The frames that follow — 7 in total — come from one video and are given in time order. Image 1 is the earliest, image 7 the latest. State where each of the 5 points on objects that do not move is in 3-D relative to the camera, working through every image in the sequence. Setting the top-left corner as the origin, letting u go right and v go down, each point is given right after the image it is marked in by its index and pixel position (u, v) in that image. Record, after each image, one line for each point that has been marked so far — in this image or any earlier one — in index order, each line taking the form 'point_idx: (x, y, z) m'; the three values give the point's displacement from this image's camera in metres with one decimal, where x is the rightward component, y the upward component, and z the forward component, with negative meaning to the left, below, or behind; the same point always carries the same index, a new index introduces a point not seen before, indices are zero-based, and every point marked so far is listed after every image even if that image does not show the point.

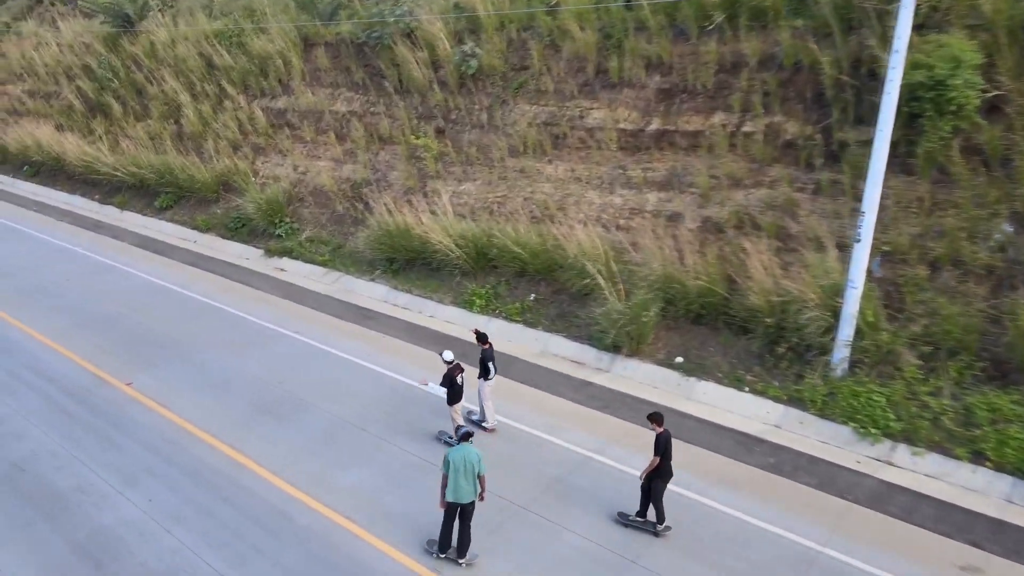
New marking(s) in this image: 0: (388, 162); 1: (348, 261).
0: (-3.0, +3.1, +18.8) m
1: (-3.7, +0.6, +17.0) m
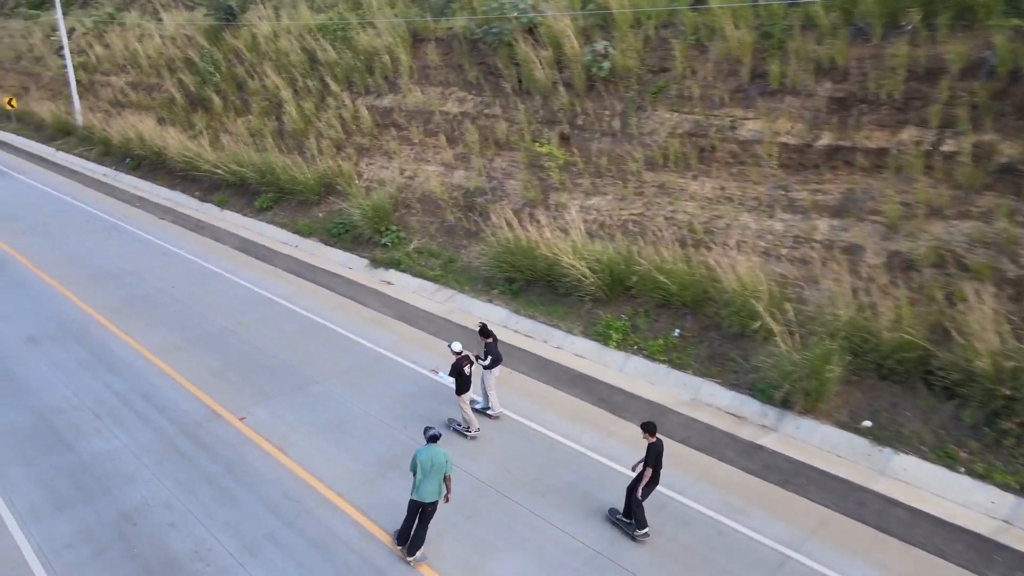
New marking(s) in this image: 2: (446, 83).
0: (-0.1, +2.7, +17.4) m
1: (-1.1, +0.2, +15.8) m
2: (-1.7, +5.6, +20.6) m
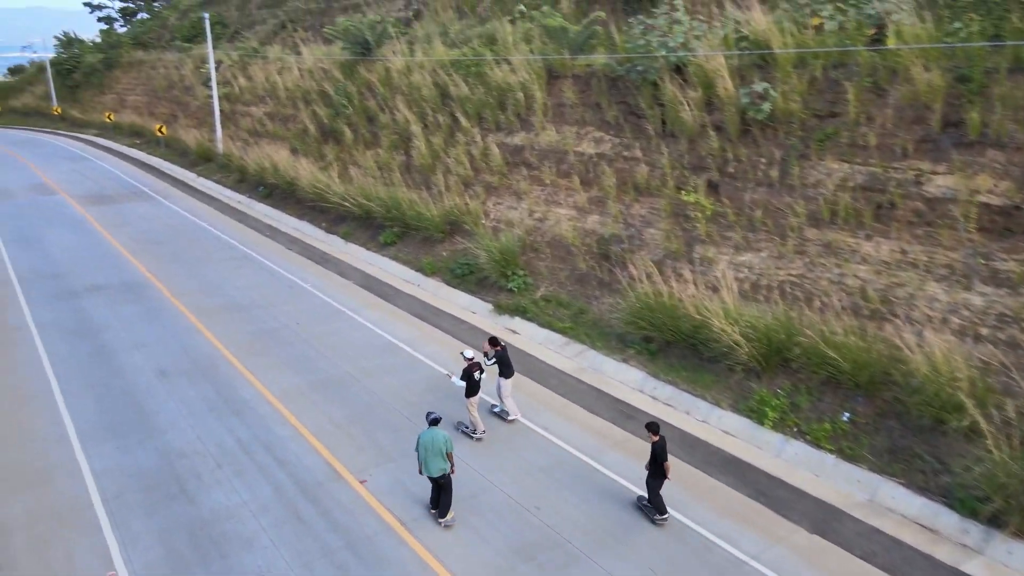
0: (+2.9, +1.5, +16.3) m
1: (+1.6, -0.8, +14.7) m
2: (+1.8, +4.3, +19.7) m
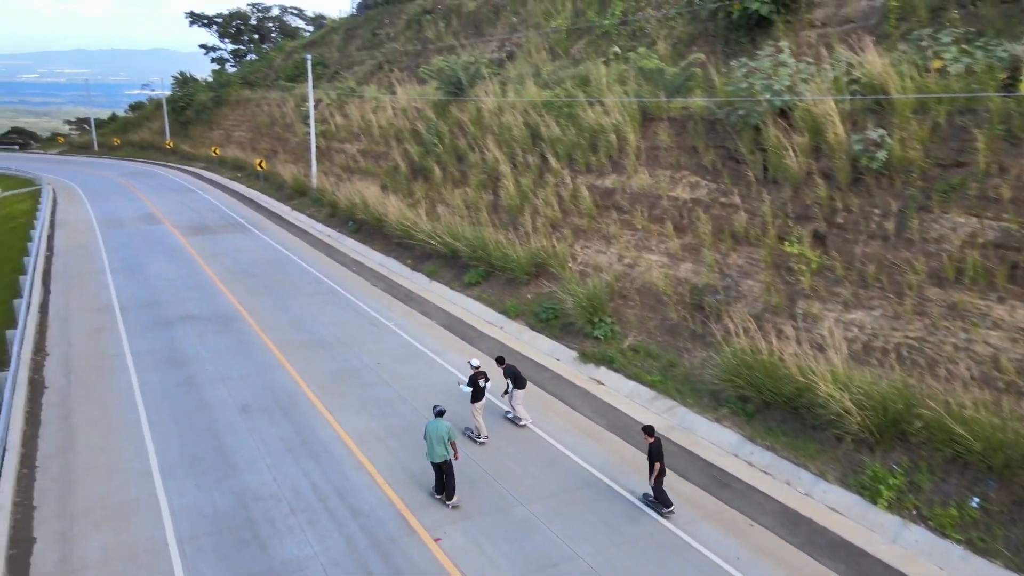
0: (+4.7, +0.4, +15.4) m
1: (+3.2, -1.8, +13.9) m
2: (+4.2, +3.1, +19.1) m
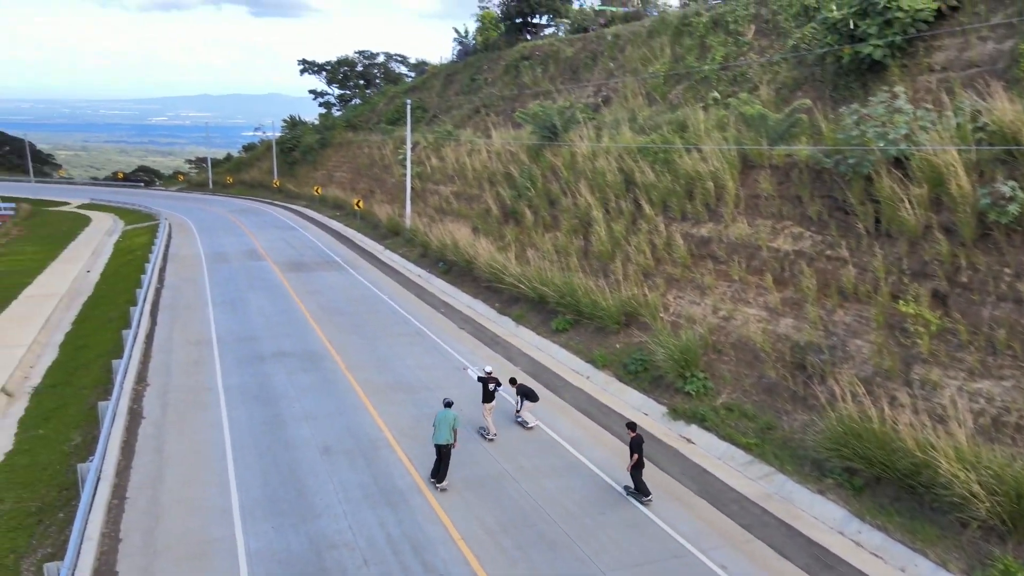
0: (+6.4, -0.7, +14.3) m
1: (+4.6, -2.8, +12.9) m
2: (+6.4, +1.7, +18.2) m
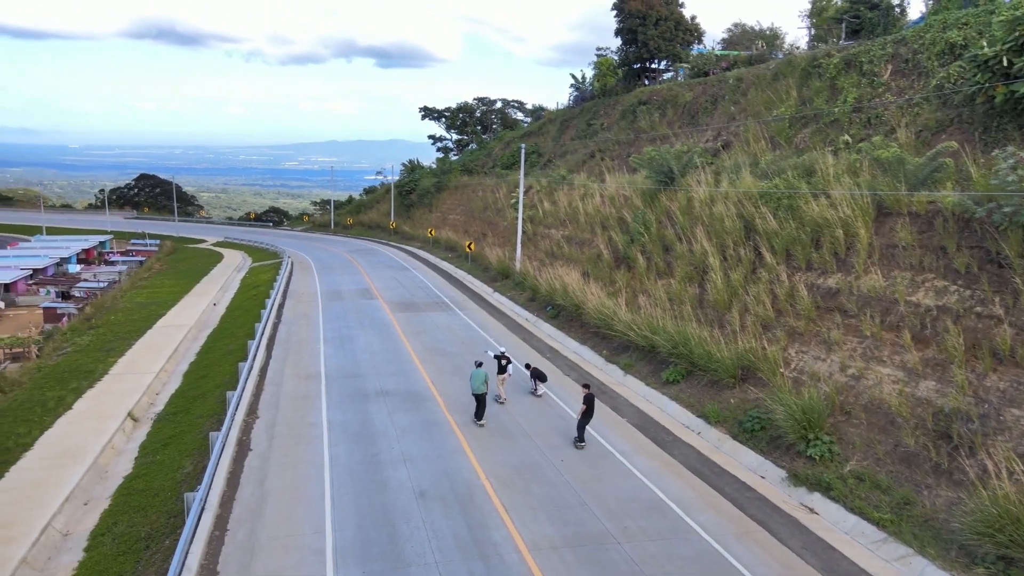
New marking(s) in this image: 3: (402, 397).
0: (+8.3, -1.7, +12.6) m
1: (+6.2, -3.7, +11.4) m
2: (+8.9, +0.5, +16.6) m
3: (-2.6, -2.6, +18.1) m
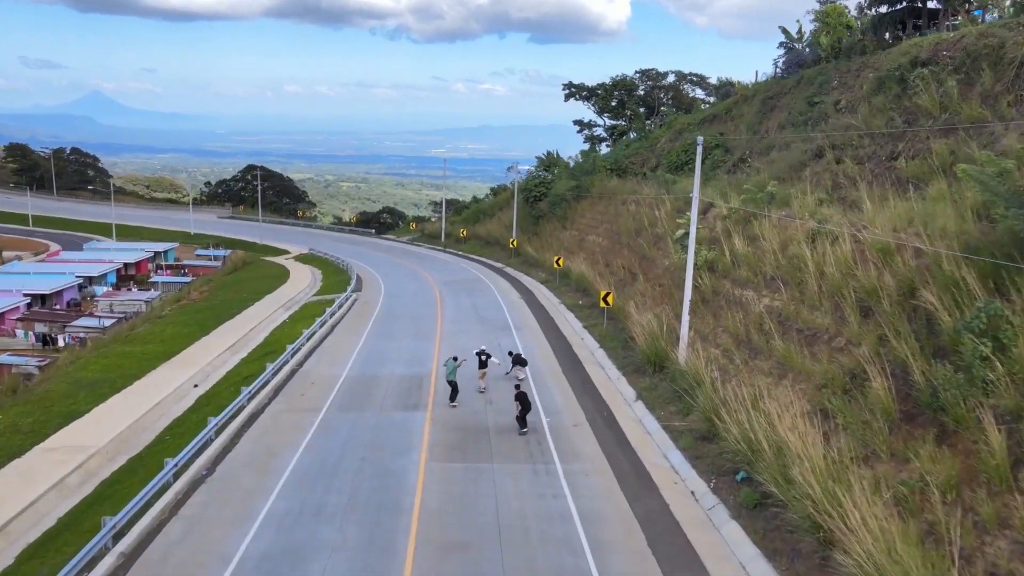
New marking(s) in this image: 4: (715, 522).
0: (+7.4, -4.9, -2.5) m
1: (+5.1, -6.7, -3.2) m
2: (+9.0, -2.6, +1.2) m
3: (-2.0, -5.1, +5.3) m
4: (+3.2, -3.8, +12.2) m
